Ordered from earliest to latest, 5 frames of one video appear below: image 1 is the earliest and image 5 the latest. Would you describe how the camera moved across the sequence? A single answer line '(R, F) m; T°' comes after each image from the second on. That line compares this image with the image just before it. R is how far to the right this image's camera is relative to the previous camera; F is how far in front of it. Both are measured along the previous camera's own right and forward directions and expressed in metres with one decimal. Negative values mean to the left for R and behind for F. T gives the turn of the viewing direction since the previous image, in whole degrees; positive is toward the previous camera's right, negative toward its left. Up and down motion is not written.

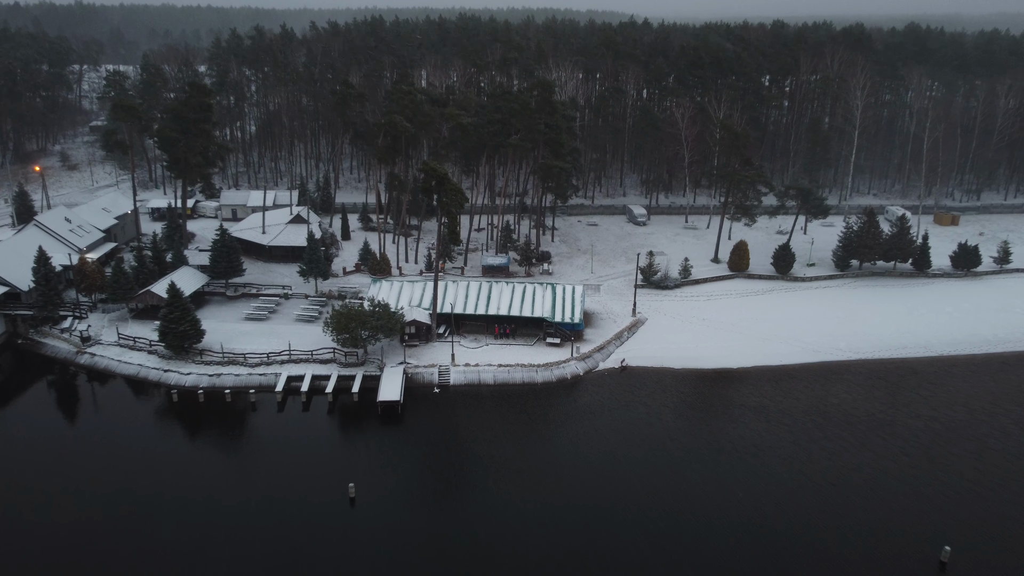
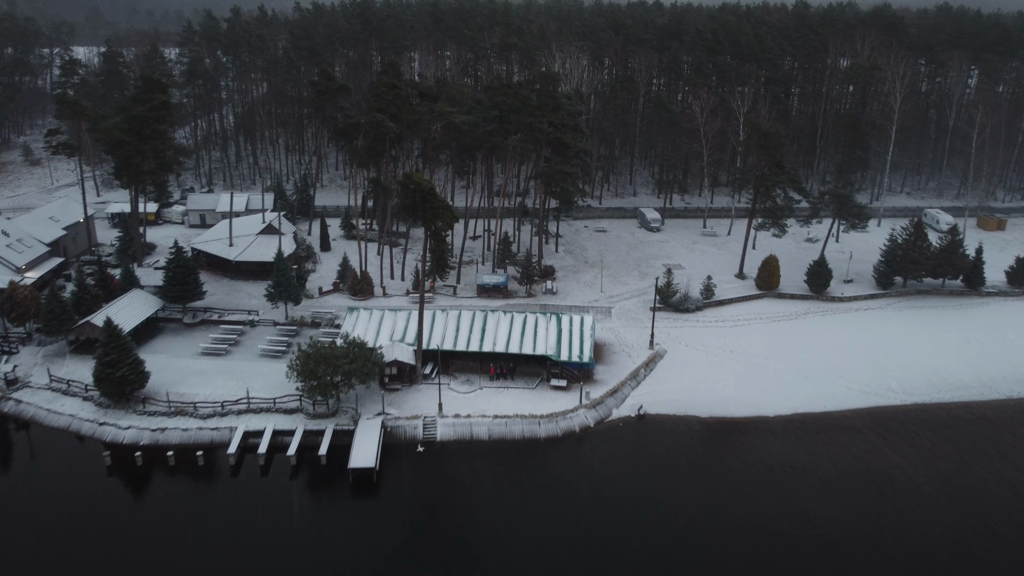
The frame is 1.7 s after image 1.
(+0.1, +5.4) m; 0°
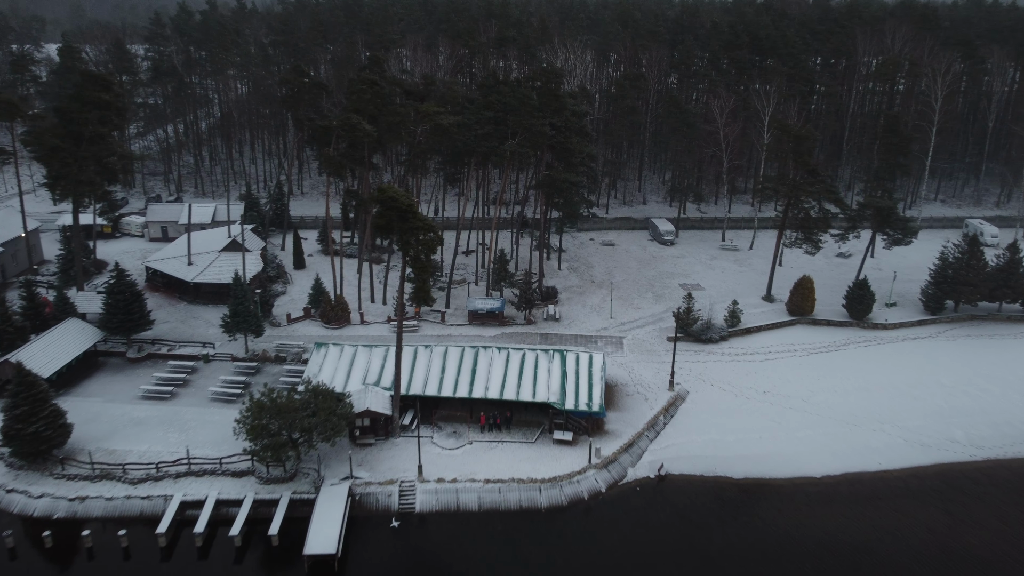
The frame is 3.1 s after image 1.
(+0.2, +5.1) m; 0°
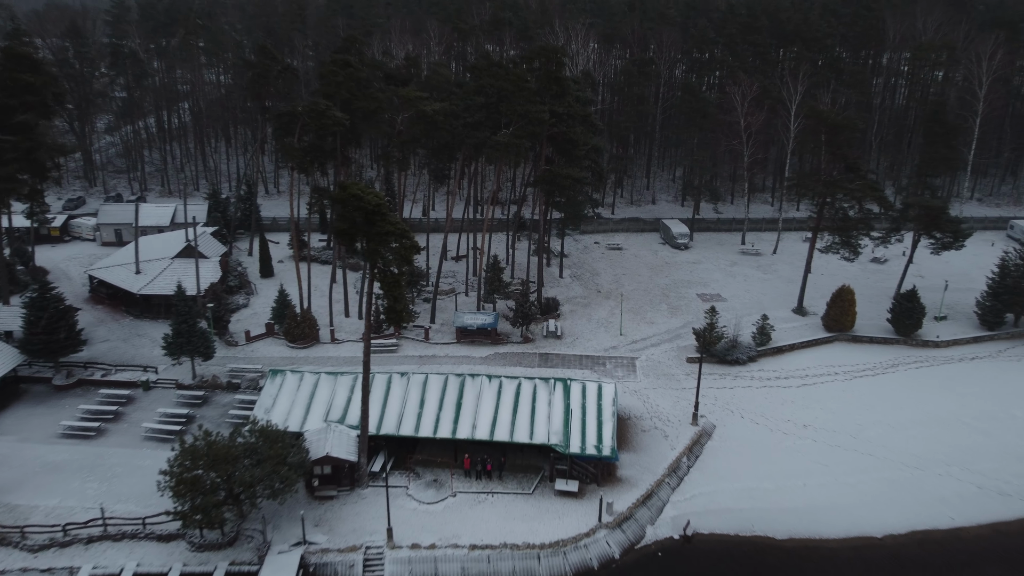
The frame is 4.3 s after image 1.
(+0.2, +4.7) m; 0°
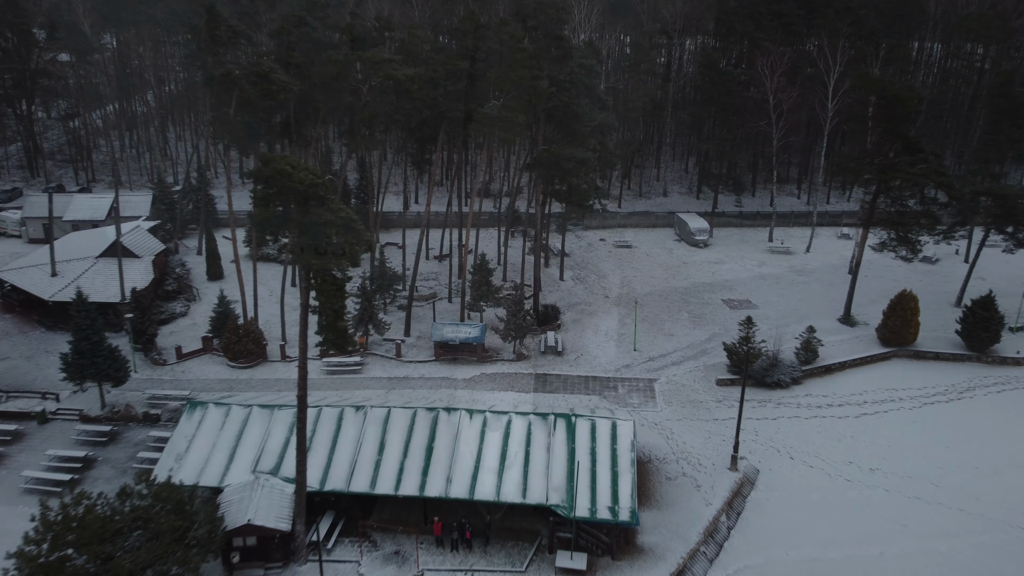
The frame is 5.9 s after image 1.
(+0.2, +5.4) m; 0°
